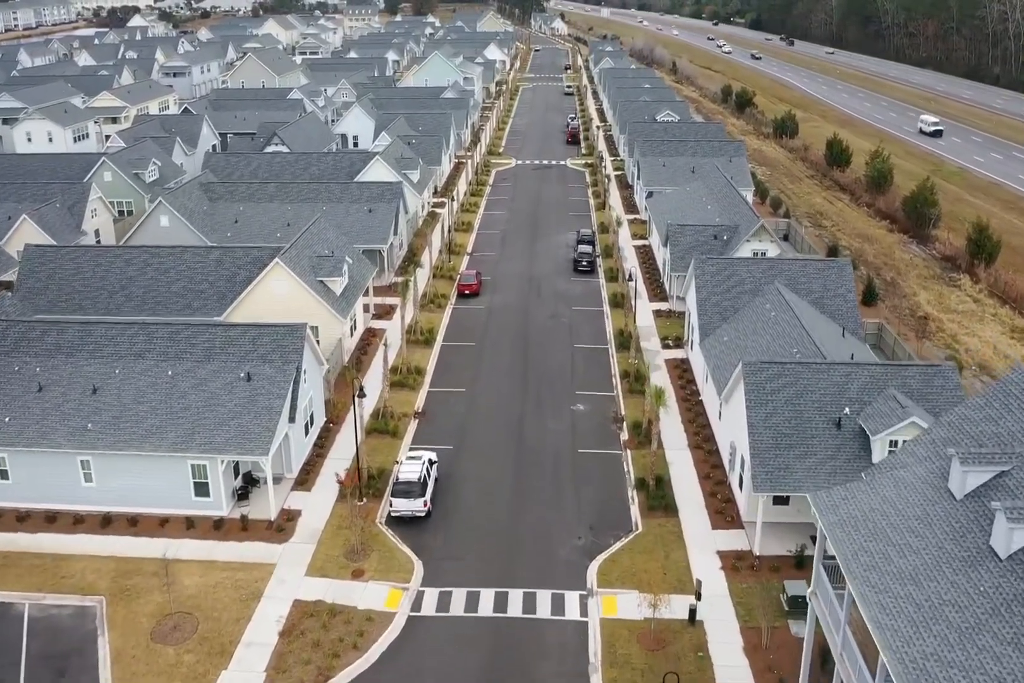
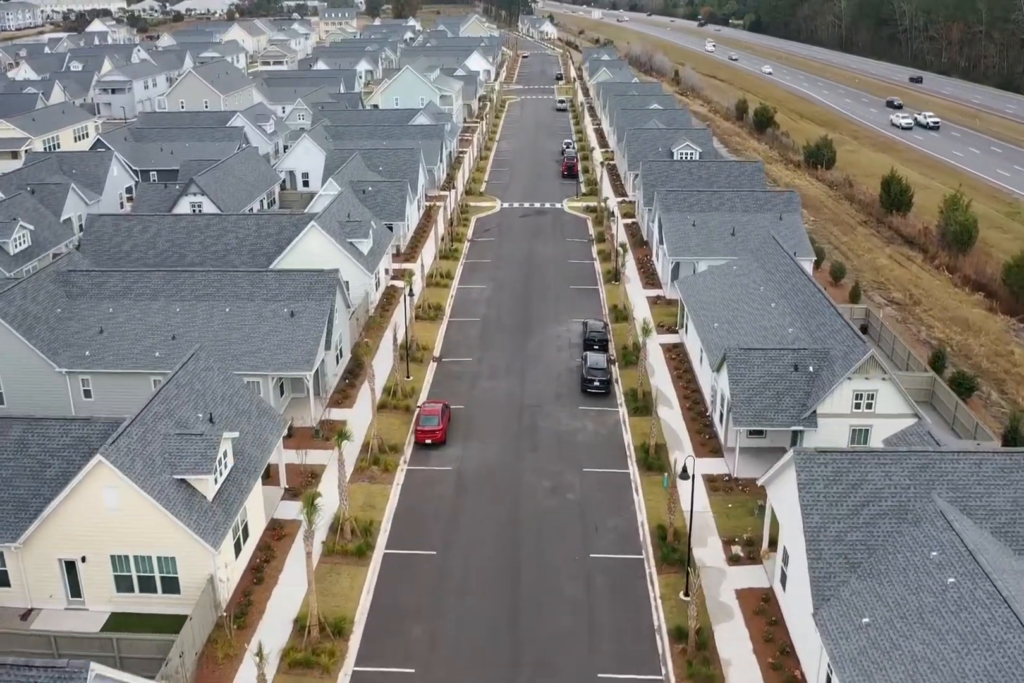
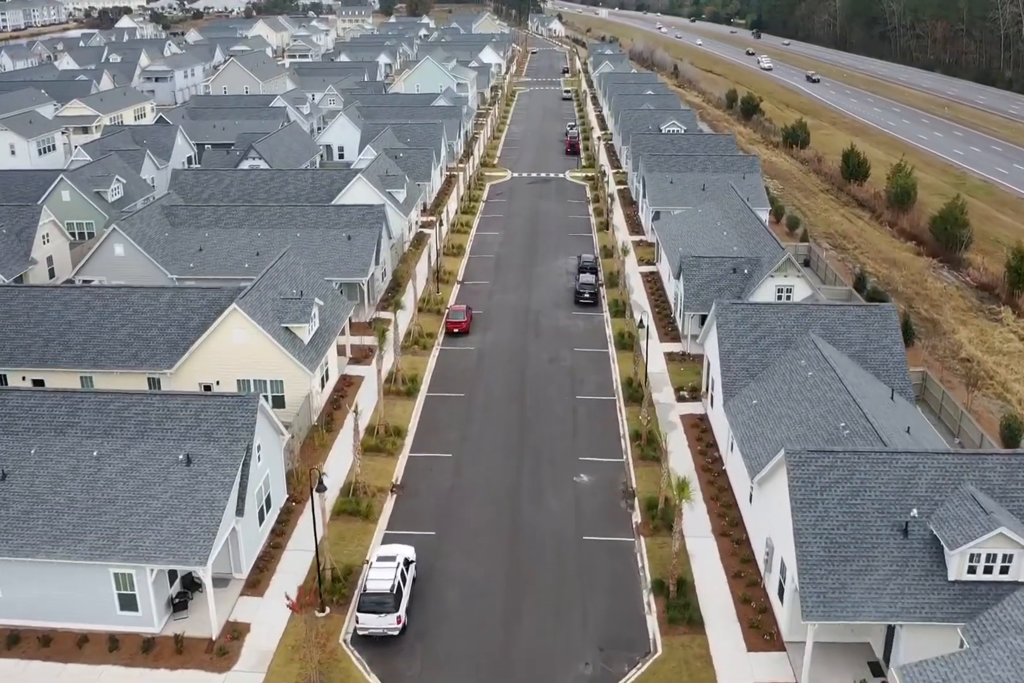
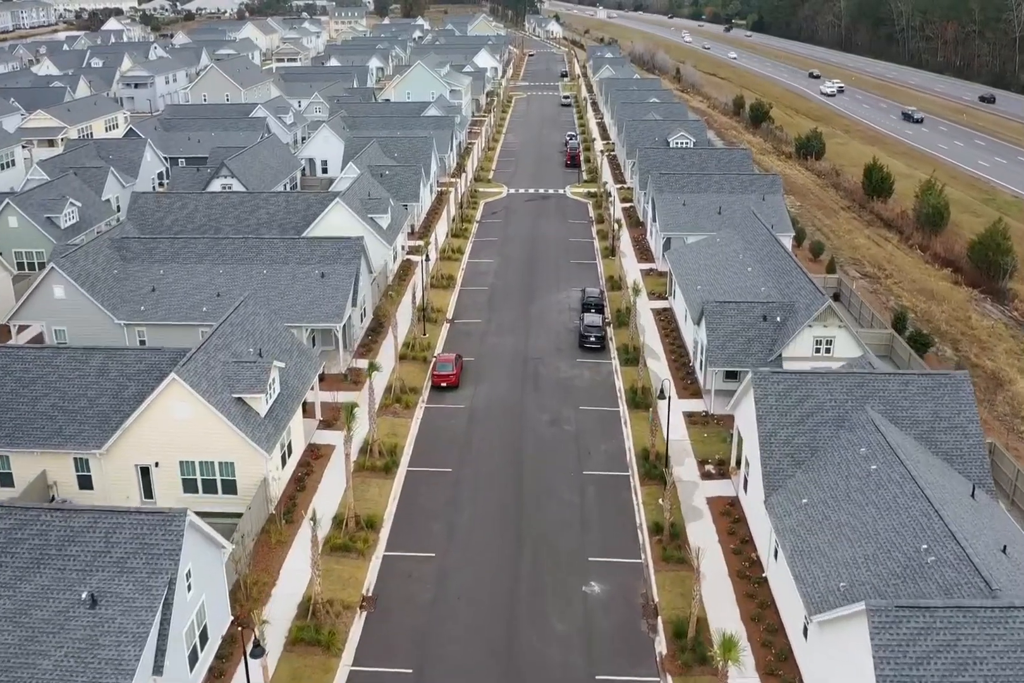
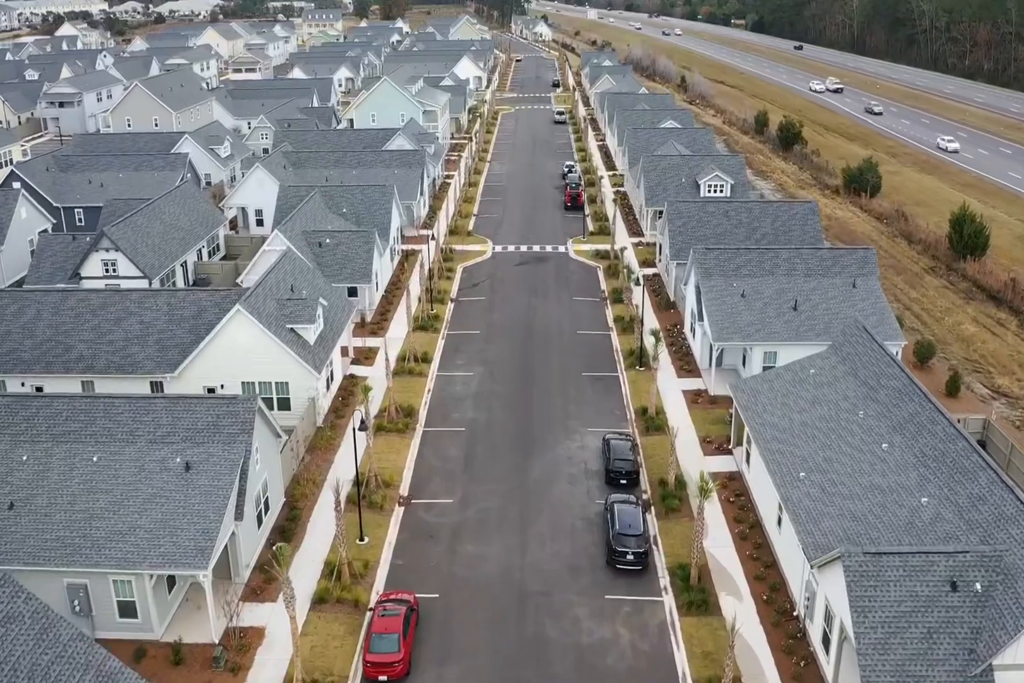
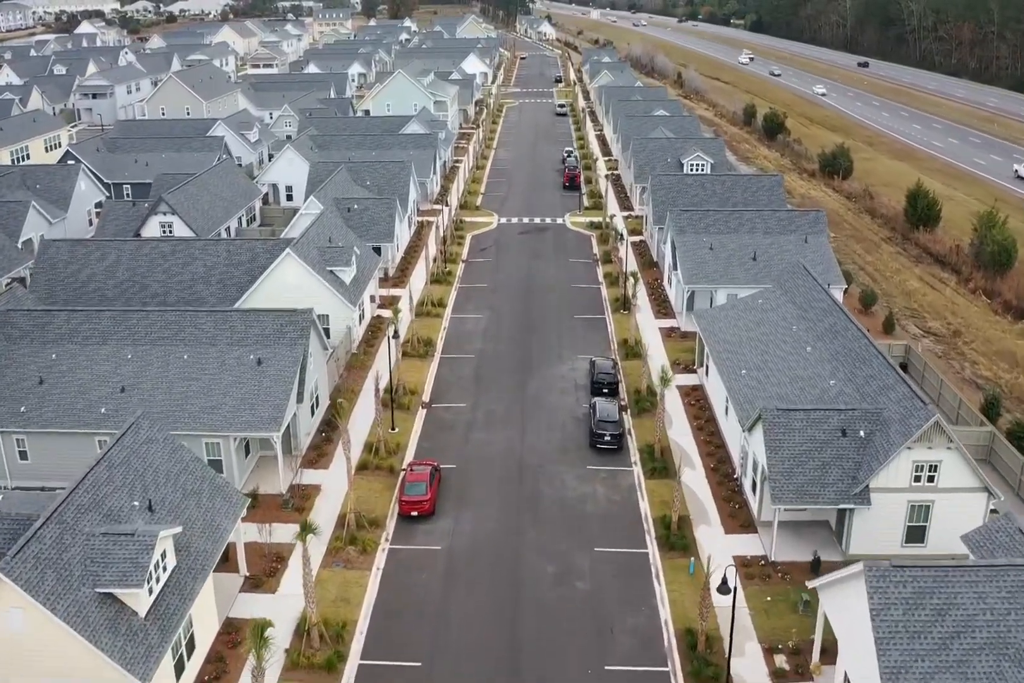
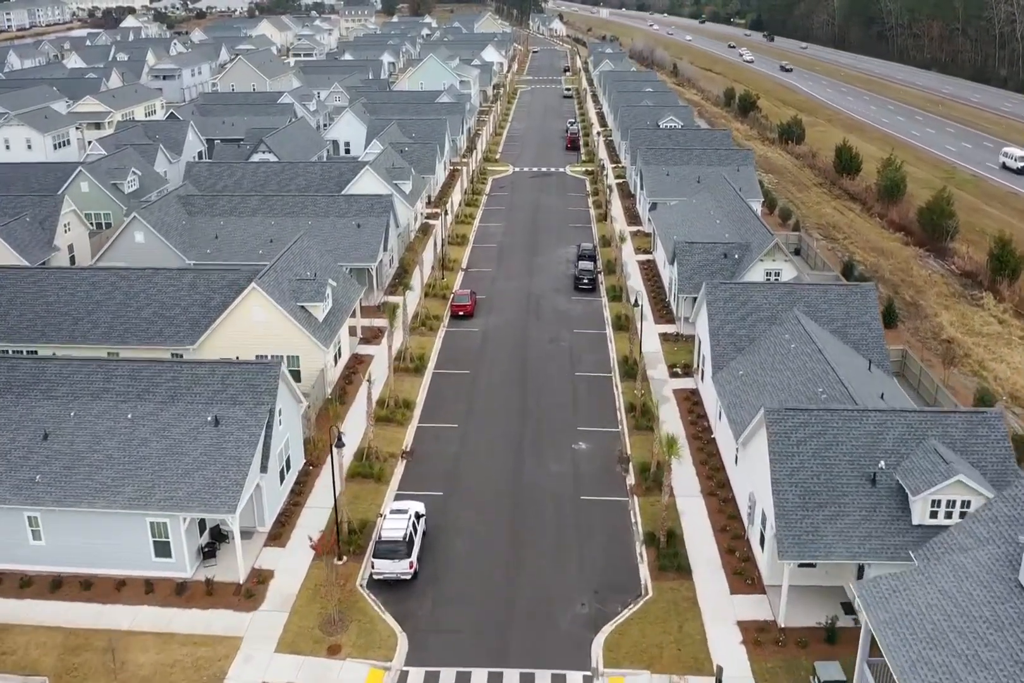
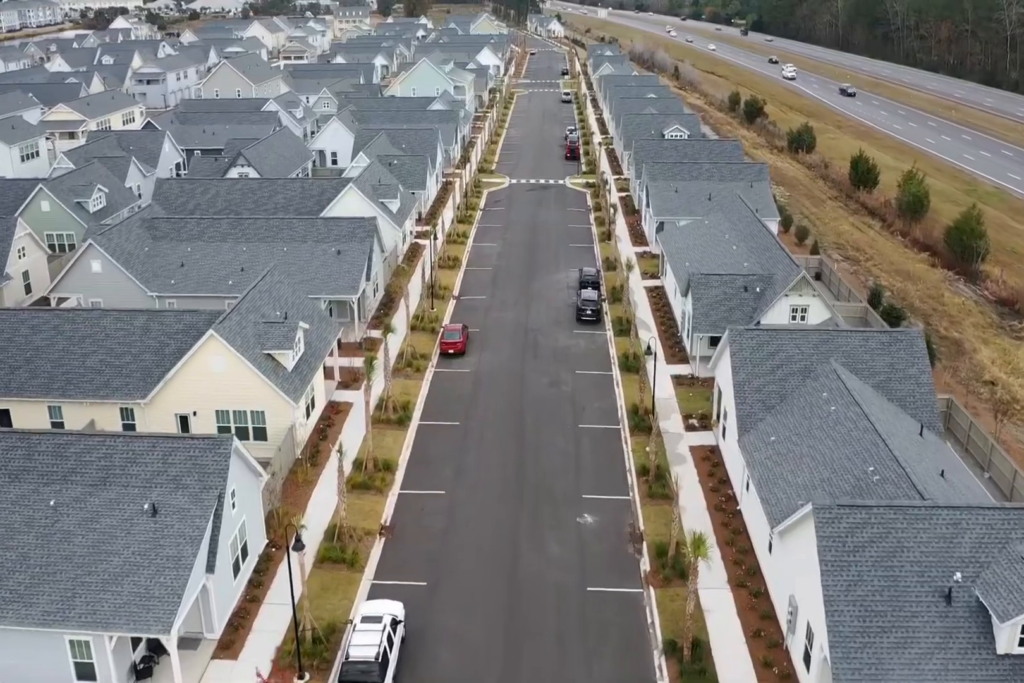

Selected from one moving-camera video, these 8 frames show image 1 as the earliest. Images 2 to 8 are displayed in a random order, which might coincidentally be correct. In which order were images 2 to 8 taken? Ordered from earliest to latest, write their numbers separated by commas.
7, 3, 8, 4, 2, 6, 5
